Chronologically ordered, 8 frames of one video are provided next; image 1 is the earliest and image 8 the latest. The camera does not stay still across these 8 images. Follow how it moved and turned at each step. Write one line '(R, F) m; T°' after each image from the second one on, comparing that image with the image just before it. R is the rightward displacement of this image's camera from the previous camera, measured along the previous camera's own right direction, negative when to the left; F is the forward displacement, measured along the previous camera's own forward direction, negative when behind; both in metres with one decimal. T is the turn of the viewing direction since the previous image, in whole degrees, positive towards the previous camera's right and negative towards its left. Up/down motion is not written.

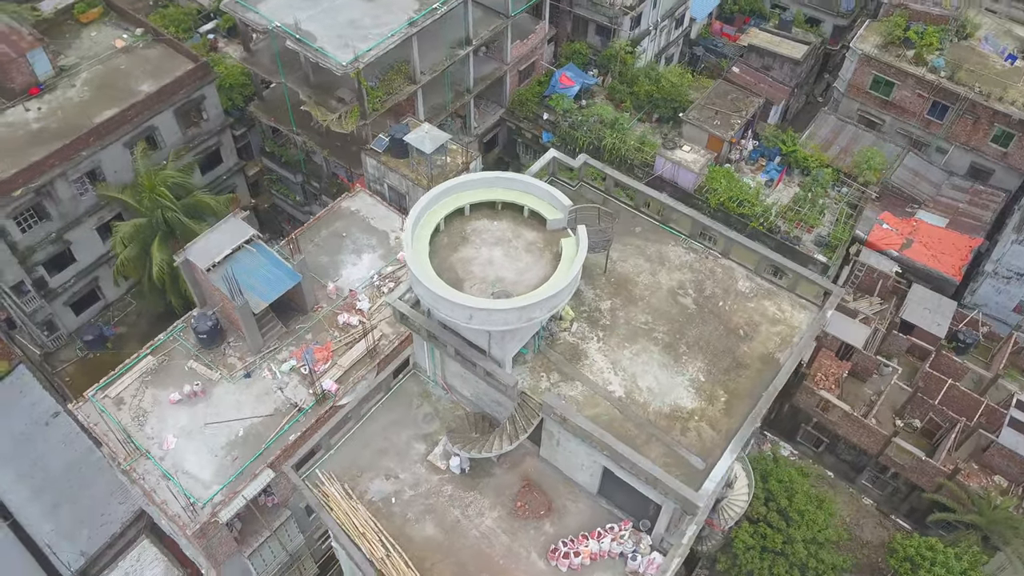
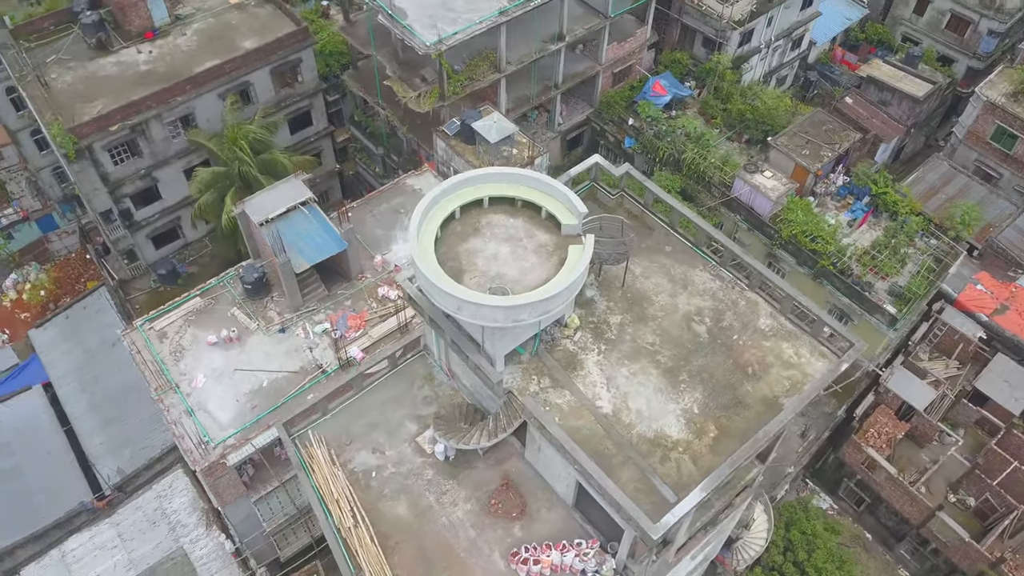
(+1.9, +0.2) m; -7°
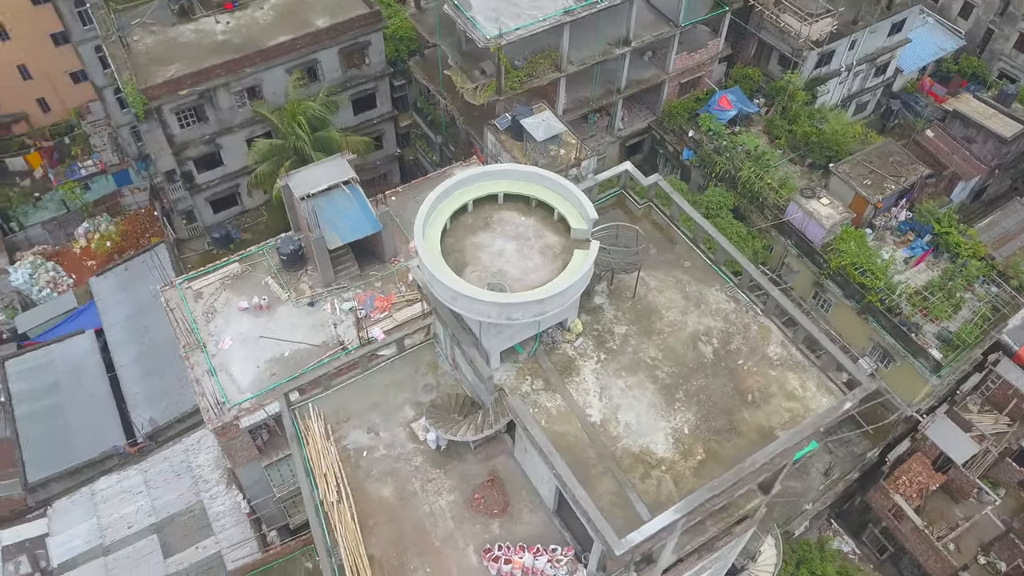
(+1.3, +0.1) m; -5°
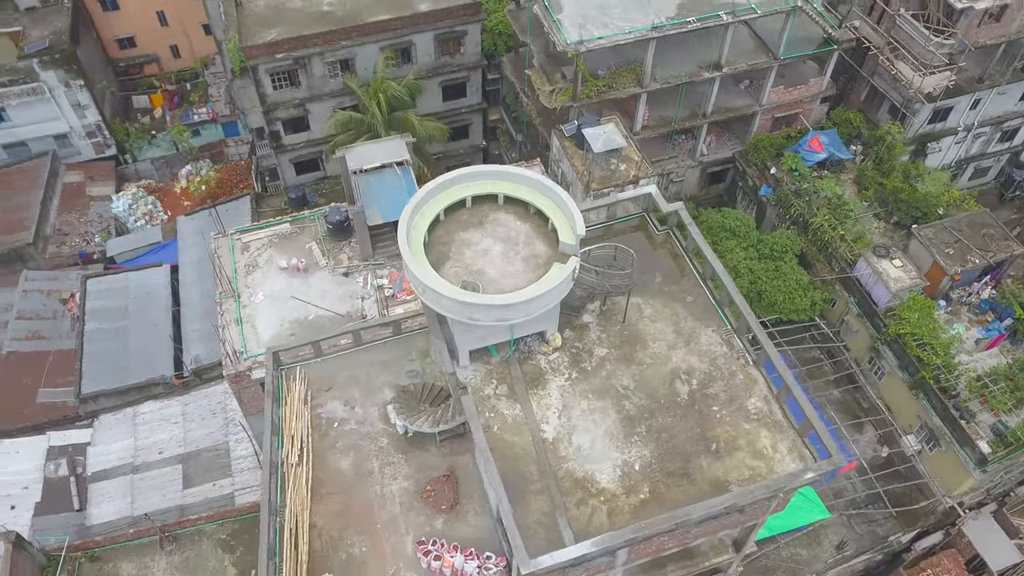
(+2.5, +0.3) m; -8°
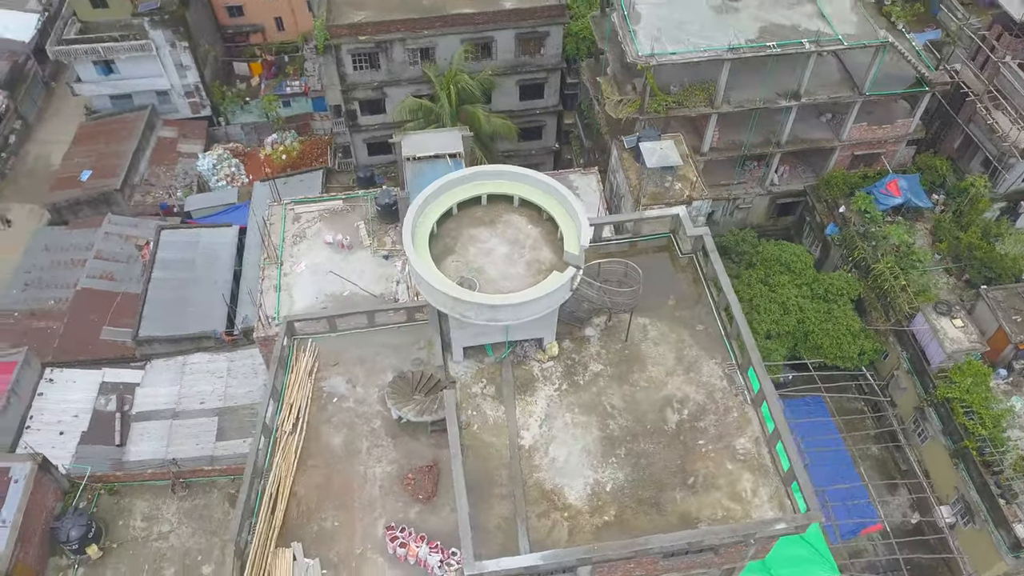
(+1.6, +0.1) m; -6°
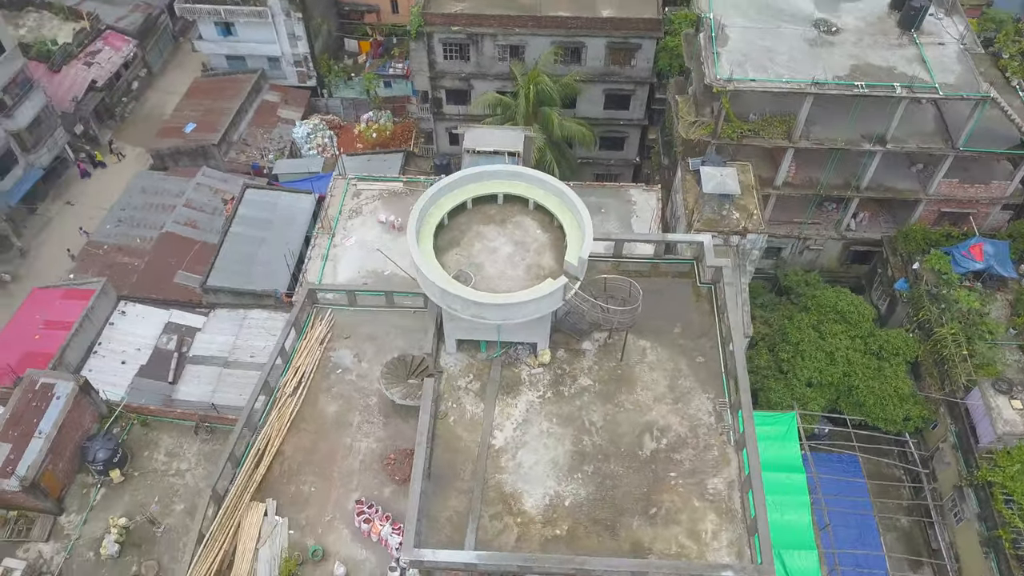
(+1.9, +0.1) m; -7°
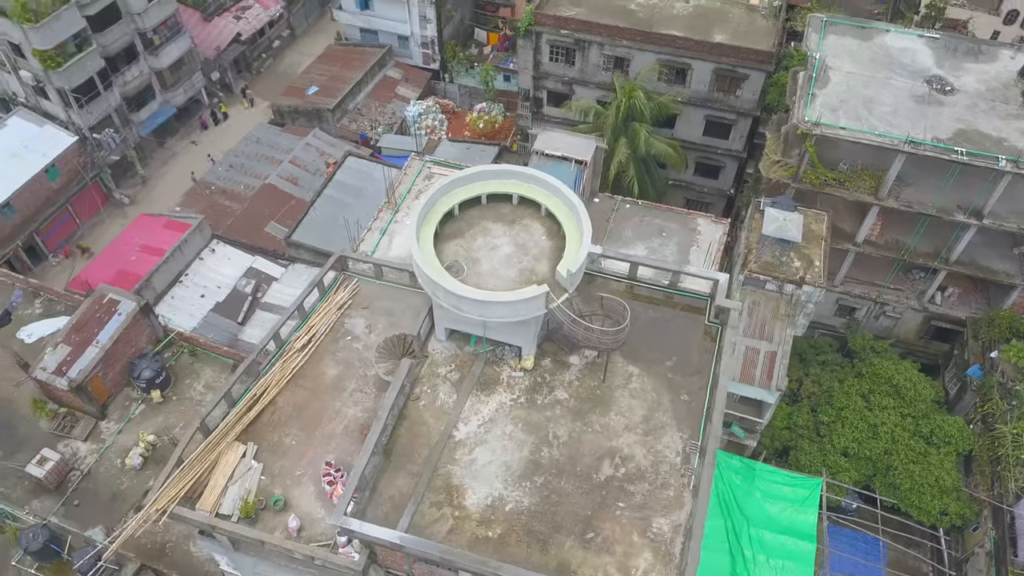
(+2.4, +0.1) m; -9°
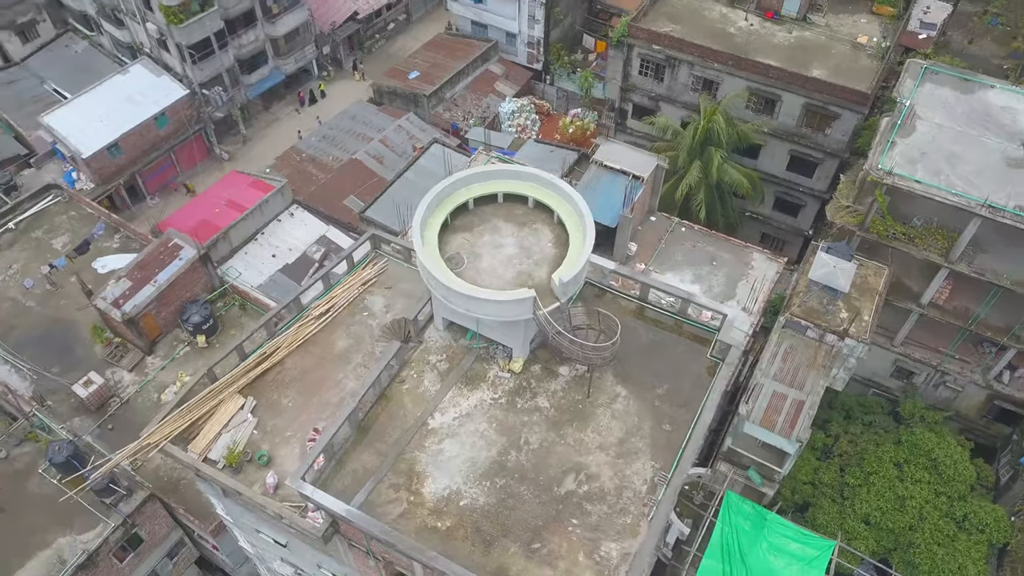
(+1.9, +0.1) m; -7°
